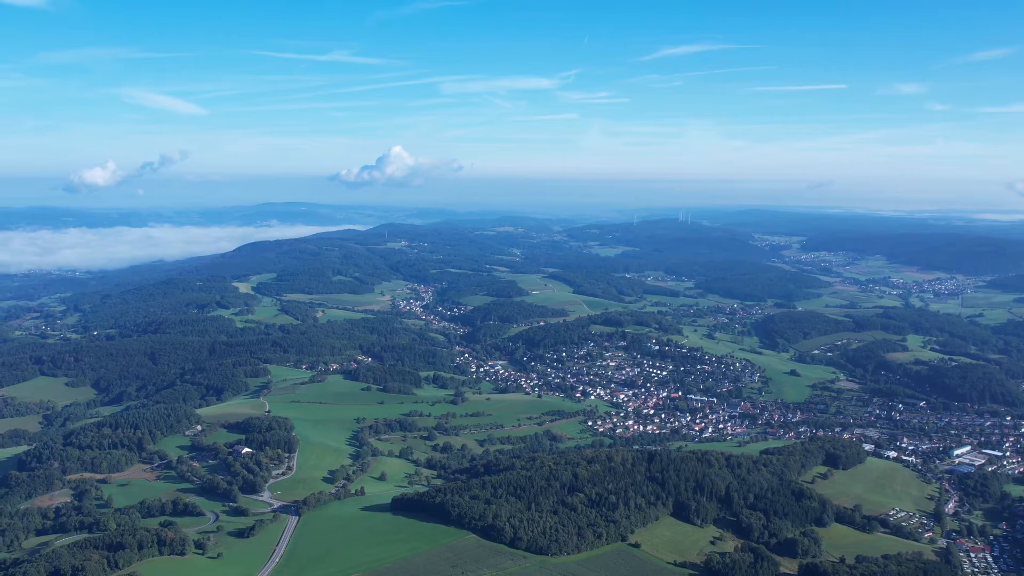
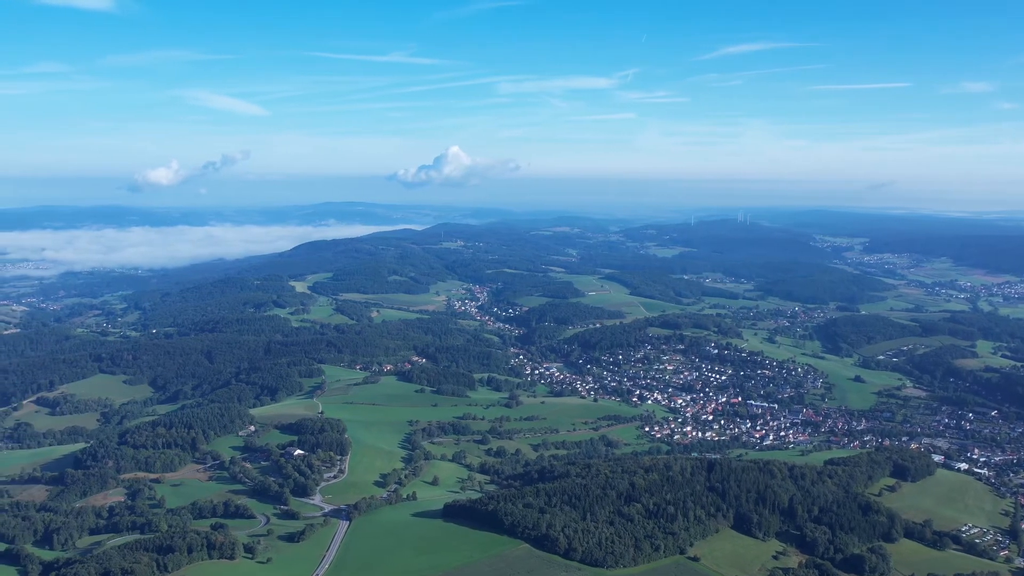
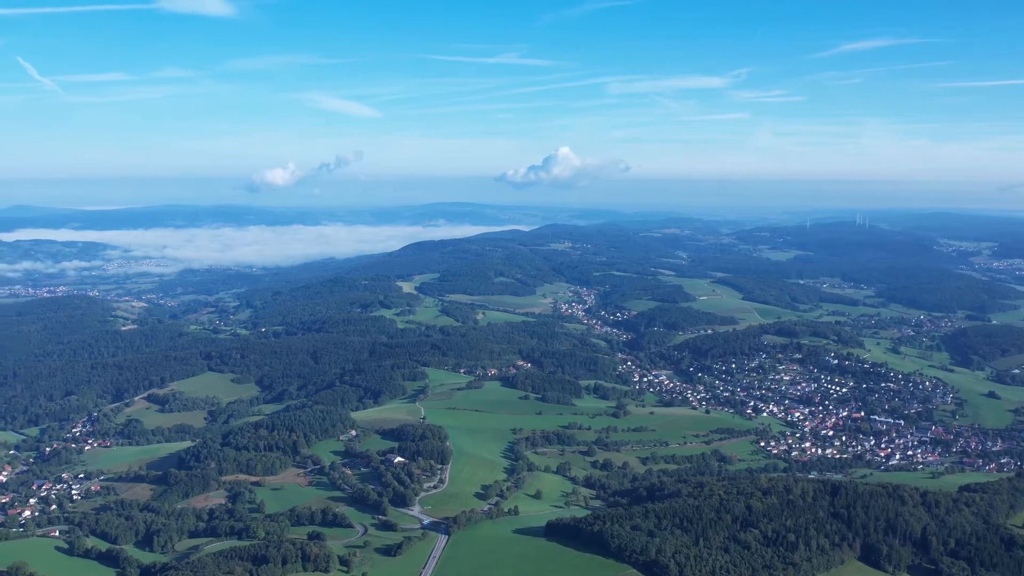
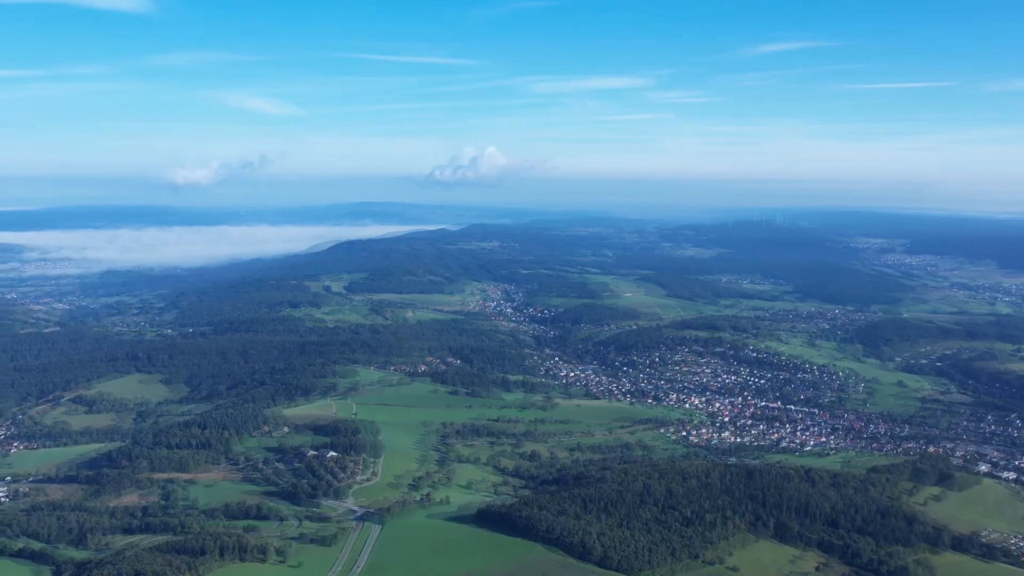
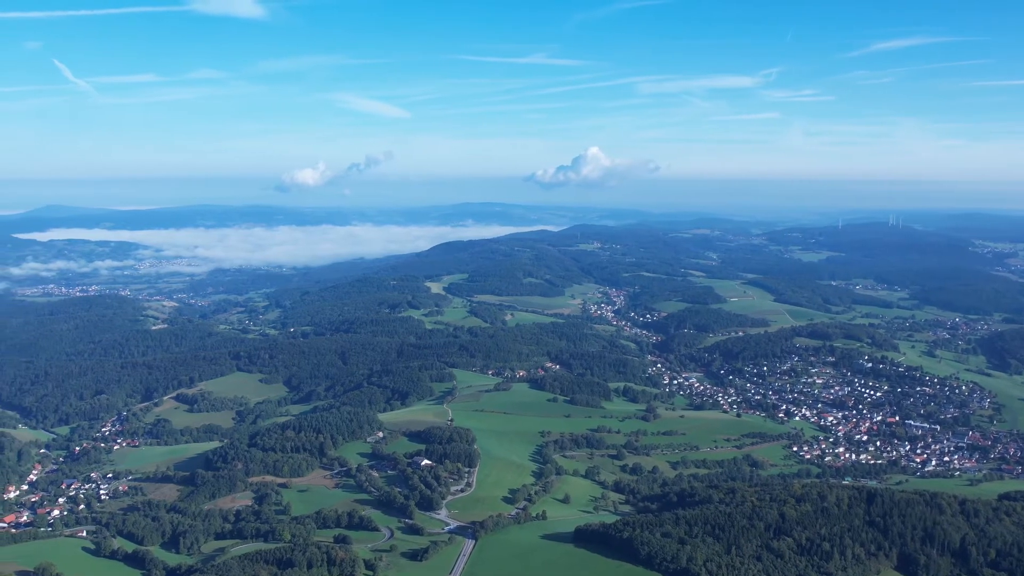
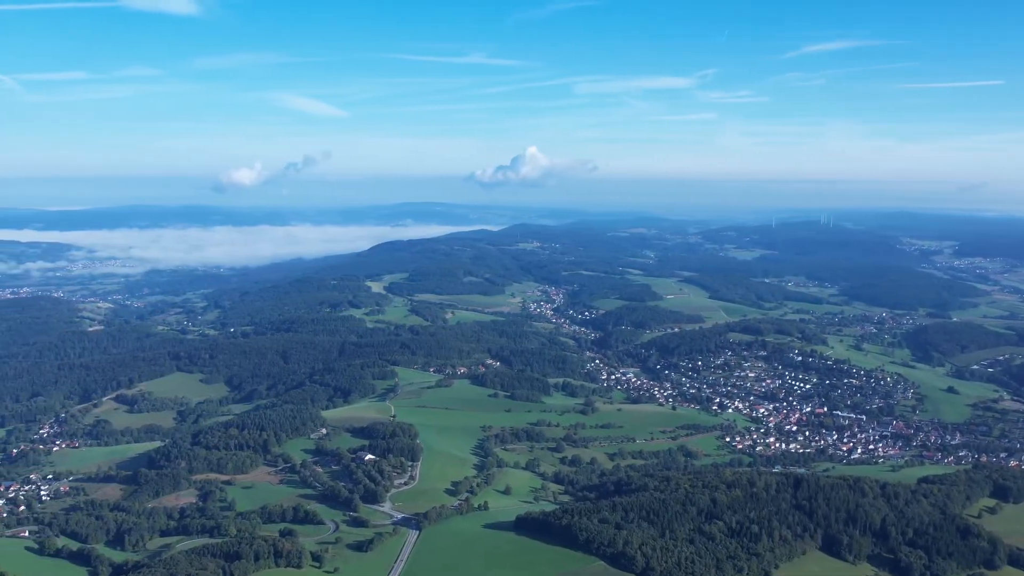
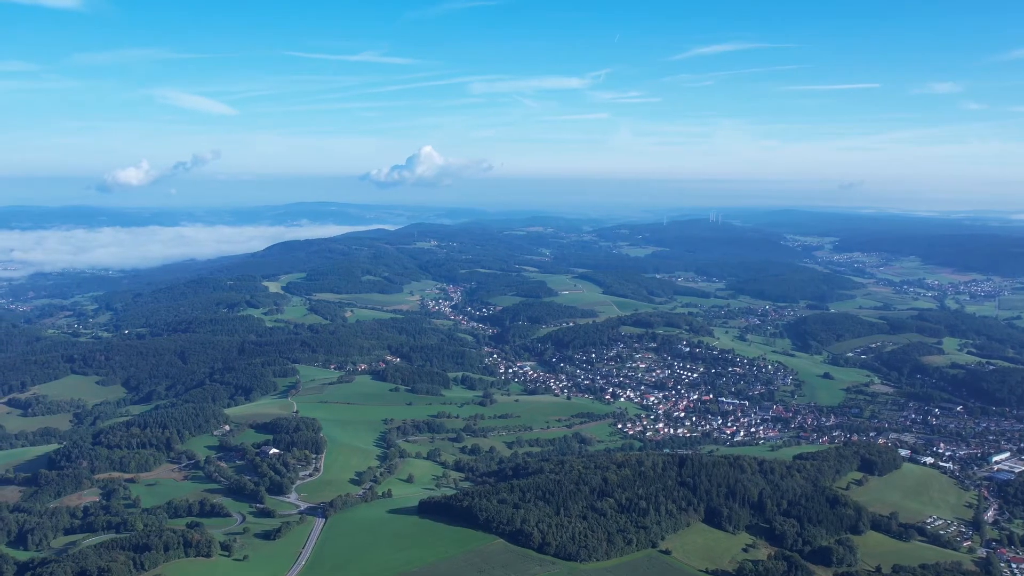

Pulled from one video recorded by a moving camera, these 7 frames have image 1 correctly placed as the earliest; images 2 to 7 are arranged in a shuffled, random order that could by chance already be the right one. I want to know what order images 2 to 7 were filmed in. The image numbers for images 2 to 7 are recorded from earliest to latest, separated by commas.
7, 2, 4, 6, 3, 5
